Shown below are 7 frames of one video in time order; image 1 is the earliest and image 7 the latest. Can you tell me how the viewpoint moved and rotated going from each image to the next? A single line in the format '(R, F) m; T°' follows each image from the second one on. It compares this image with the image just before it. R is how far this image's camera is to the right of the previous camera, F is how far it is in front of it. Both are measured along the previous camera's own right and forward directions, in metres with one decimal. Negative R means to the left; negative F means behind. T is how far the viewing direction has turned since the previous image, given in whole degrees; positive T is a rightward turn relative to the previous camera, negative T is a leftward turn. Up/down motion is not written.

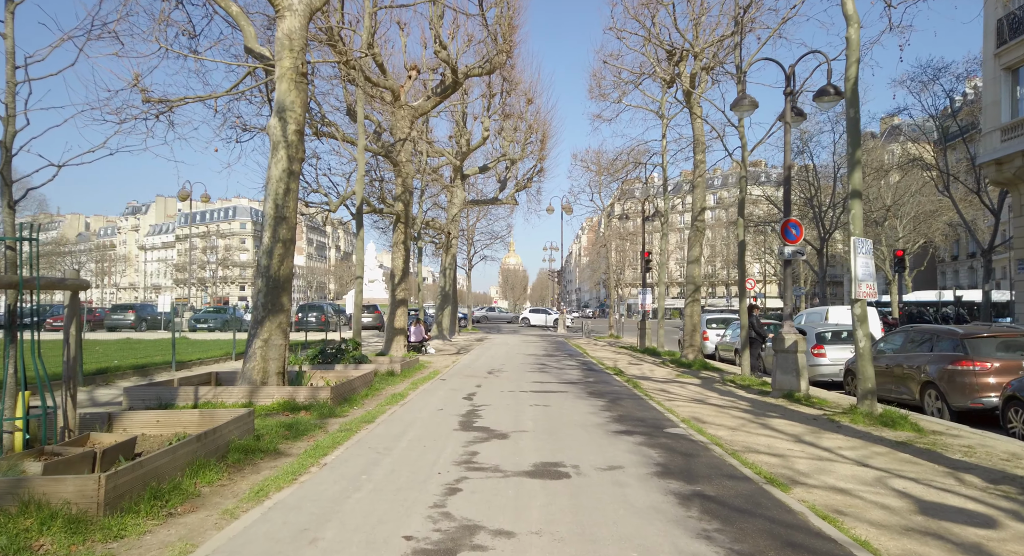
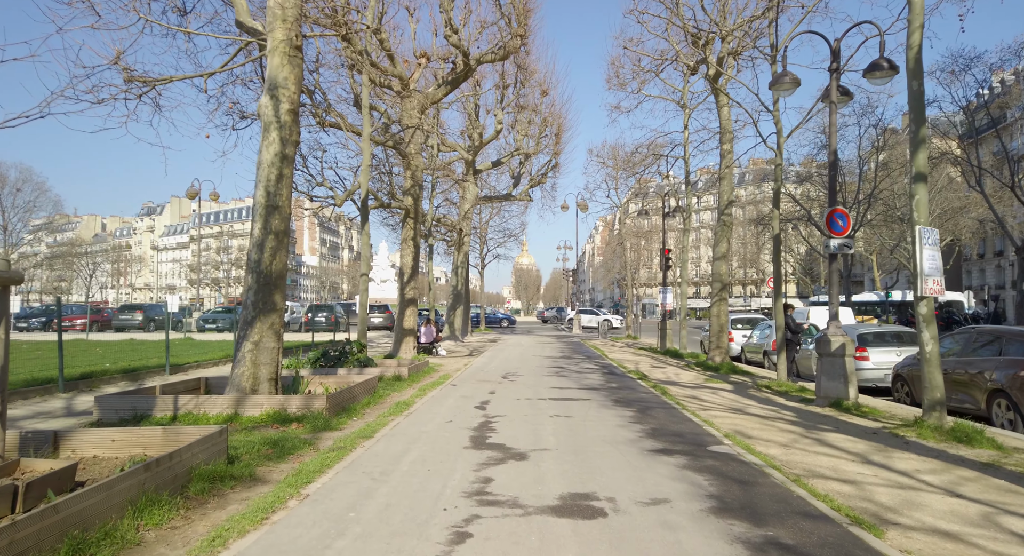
(-0.1, +1.1) m; -1°
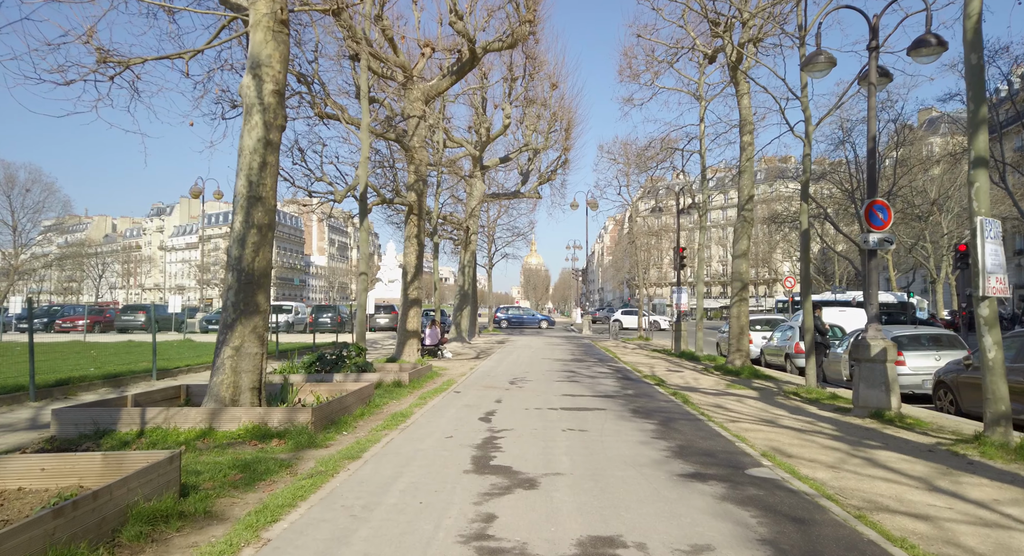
(0.0, +1.0) m; -1°
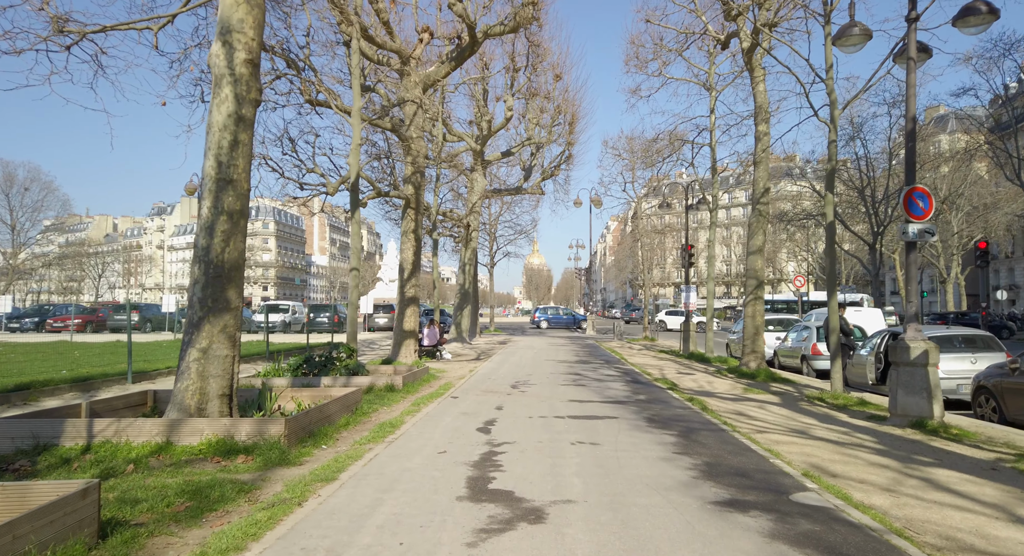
(0.0, +1.0) m; 0°
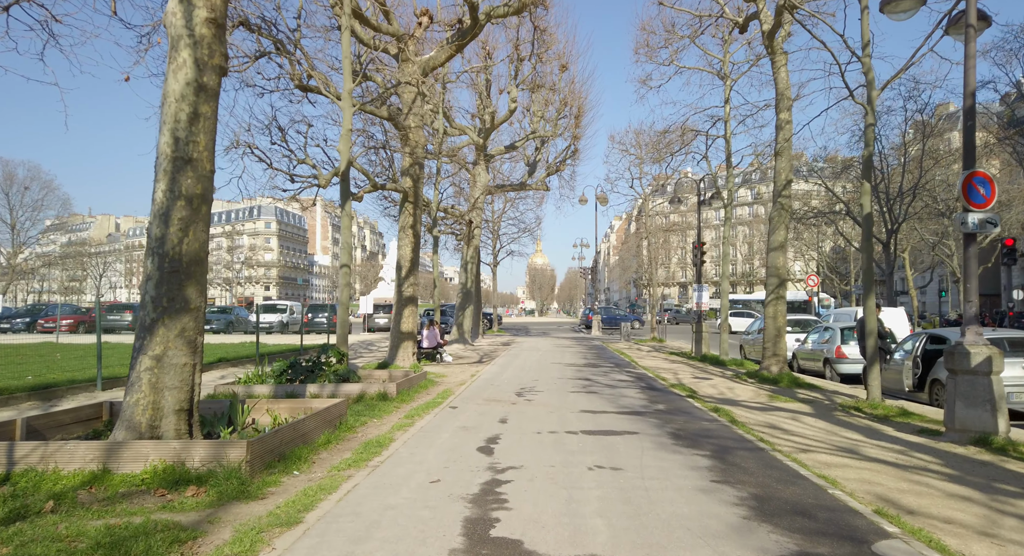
(0.0, +1.1) m; 0°
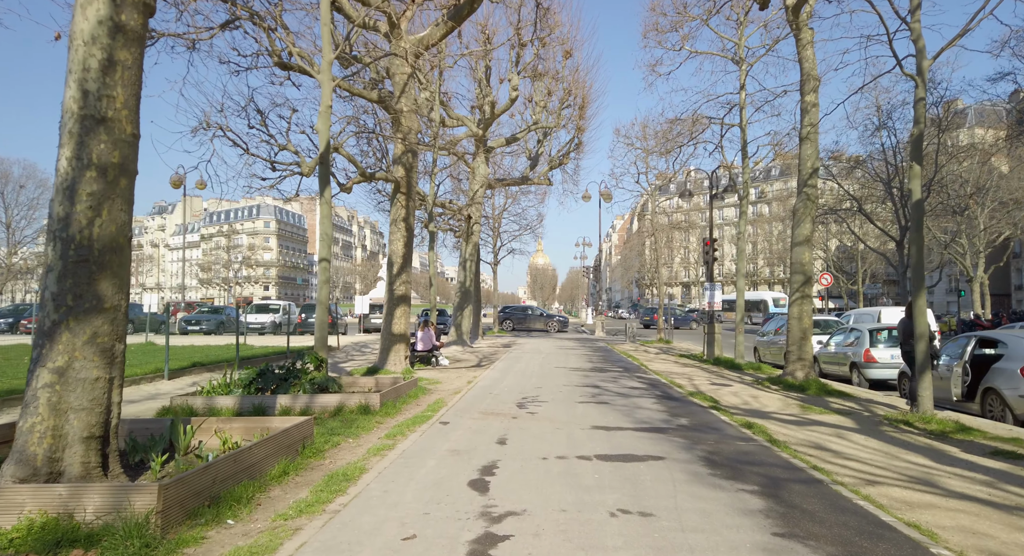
(0.0, +1.4) m; 0°
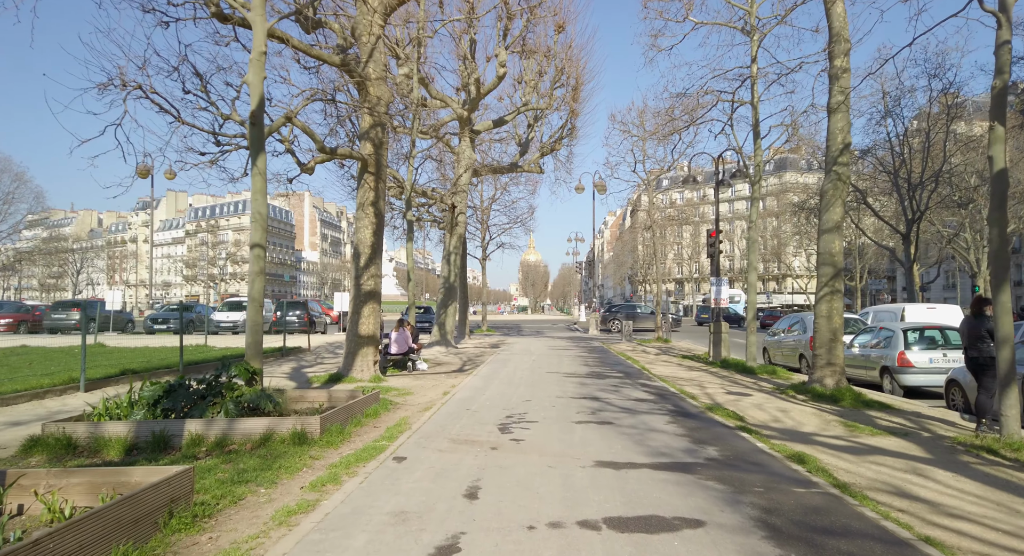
(+0.1, +2.1) m; +1°
